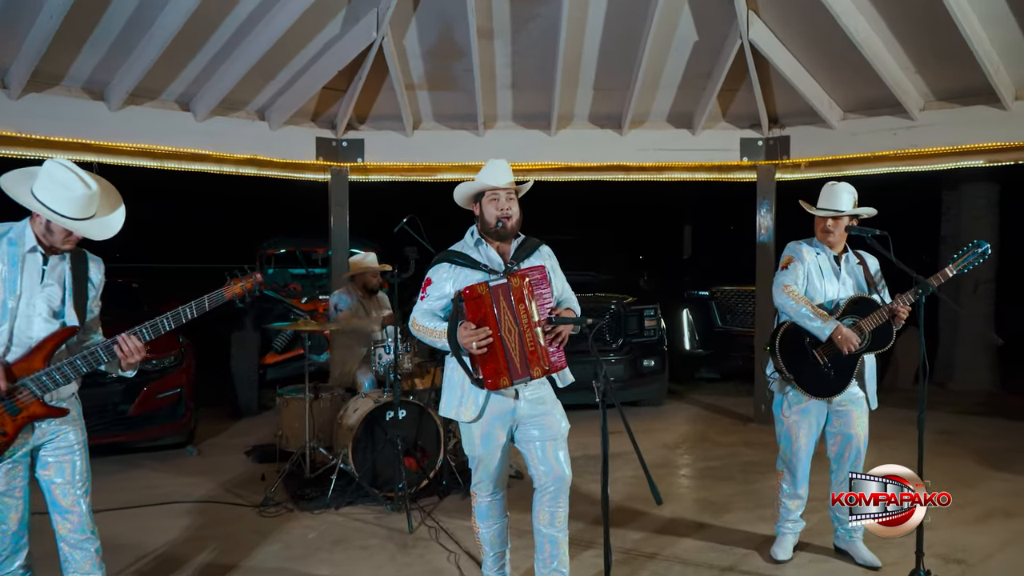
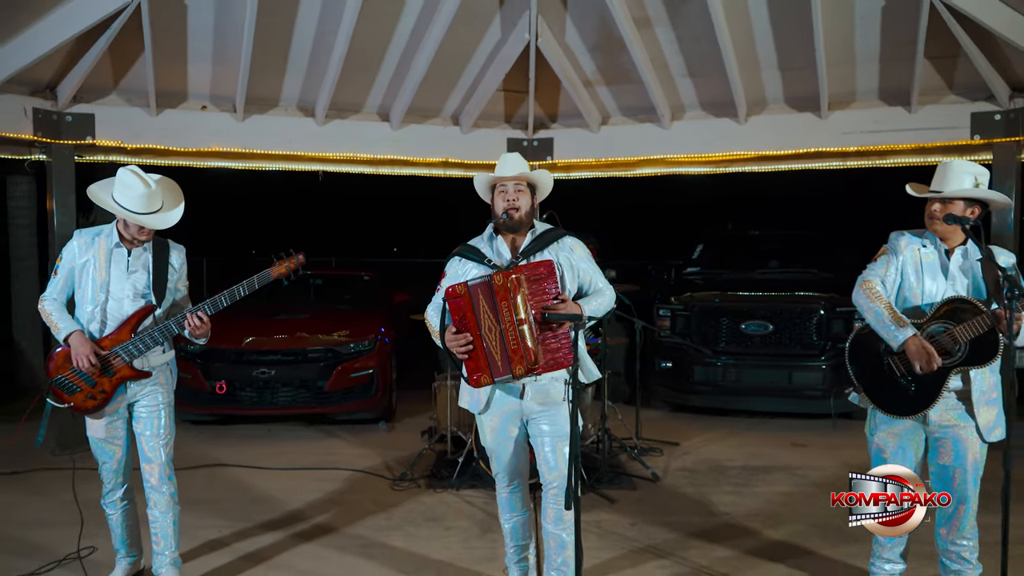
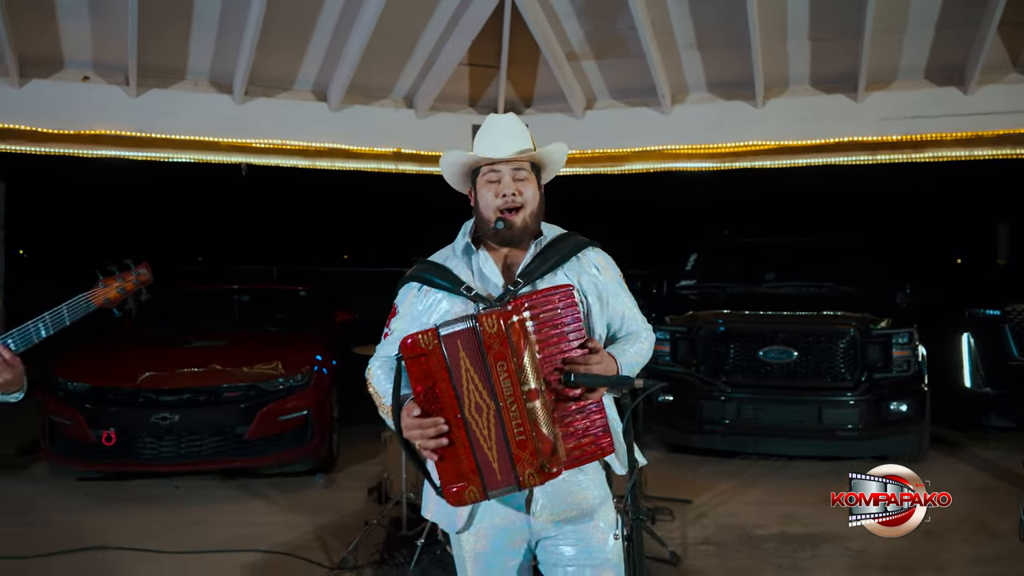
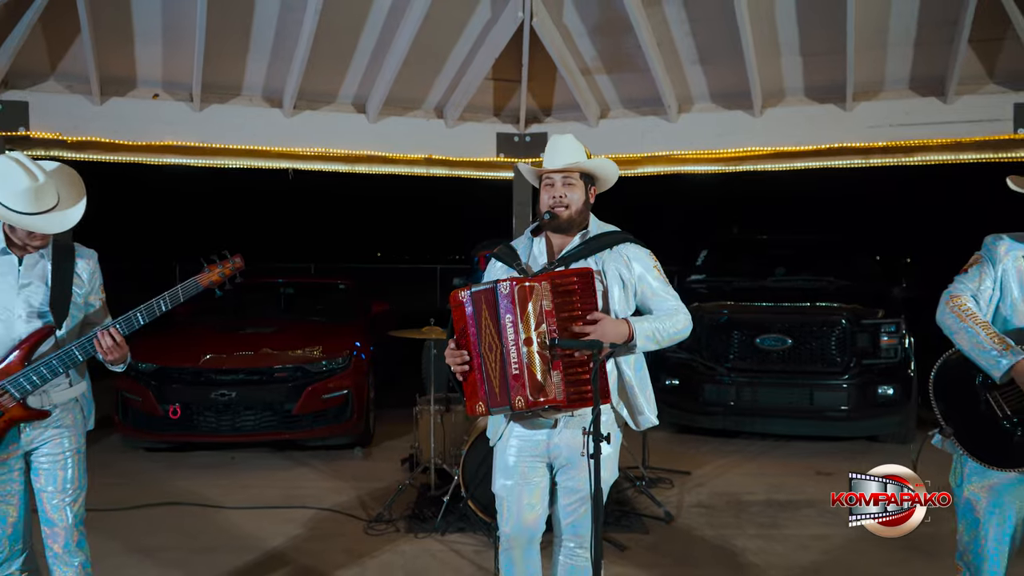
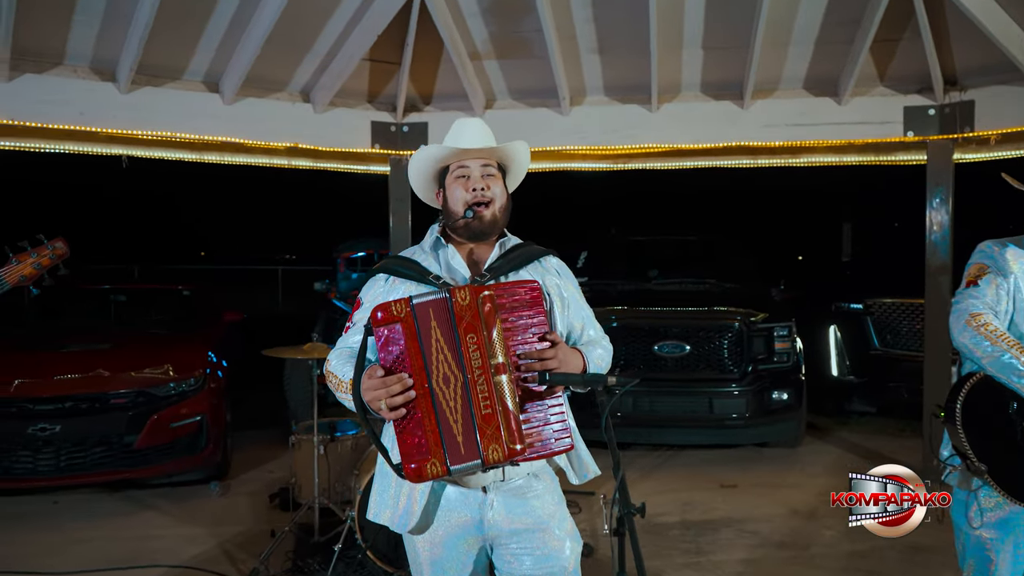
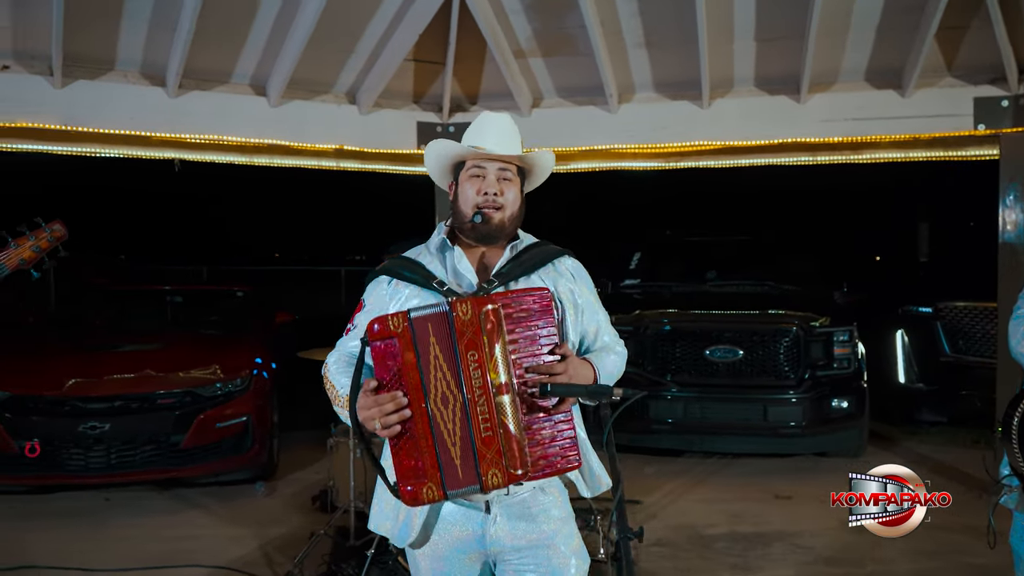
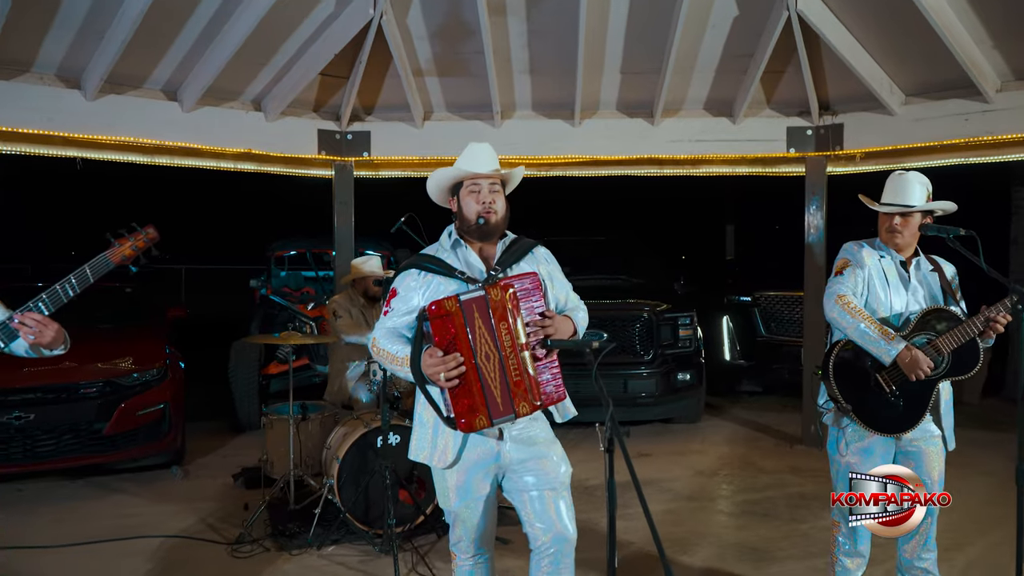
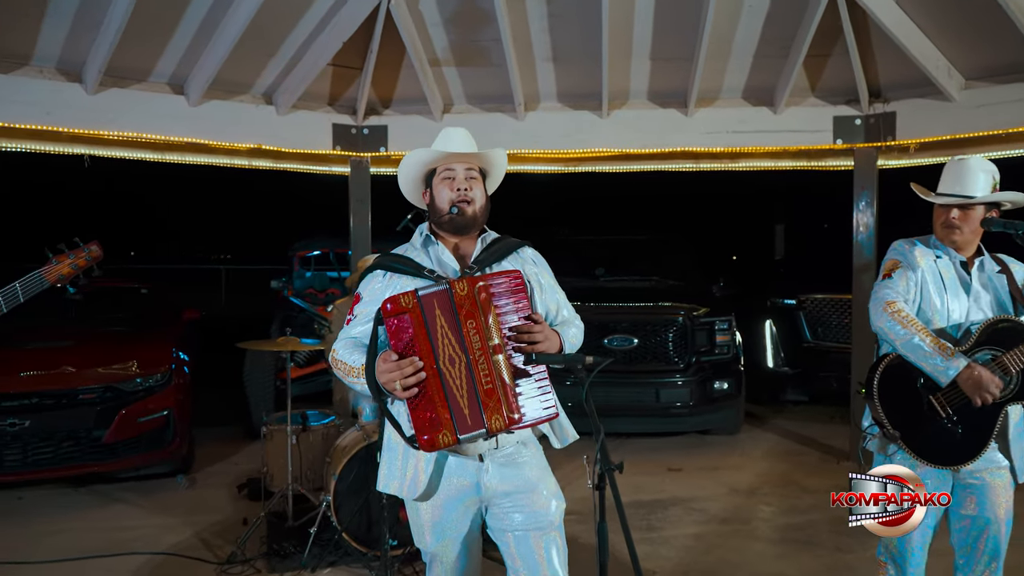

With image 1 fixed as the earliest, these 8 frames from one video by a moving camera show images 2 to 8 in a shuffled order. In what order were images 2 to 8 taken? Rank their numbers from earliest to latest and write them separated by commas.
7, 8, 5, 6, 3, 4, 2
